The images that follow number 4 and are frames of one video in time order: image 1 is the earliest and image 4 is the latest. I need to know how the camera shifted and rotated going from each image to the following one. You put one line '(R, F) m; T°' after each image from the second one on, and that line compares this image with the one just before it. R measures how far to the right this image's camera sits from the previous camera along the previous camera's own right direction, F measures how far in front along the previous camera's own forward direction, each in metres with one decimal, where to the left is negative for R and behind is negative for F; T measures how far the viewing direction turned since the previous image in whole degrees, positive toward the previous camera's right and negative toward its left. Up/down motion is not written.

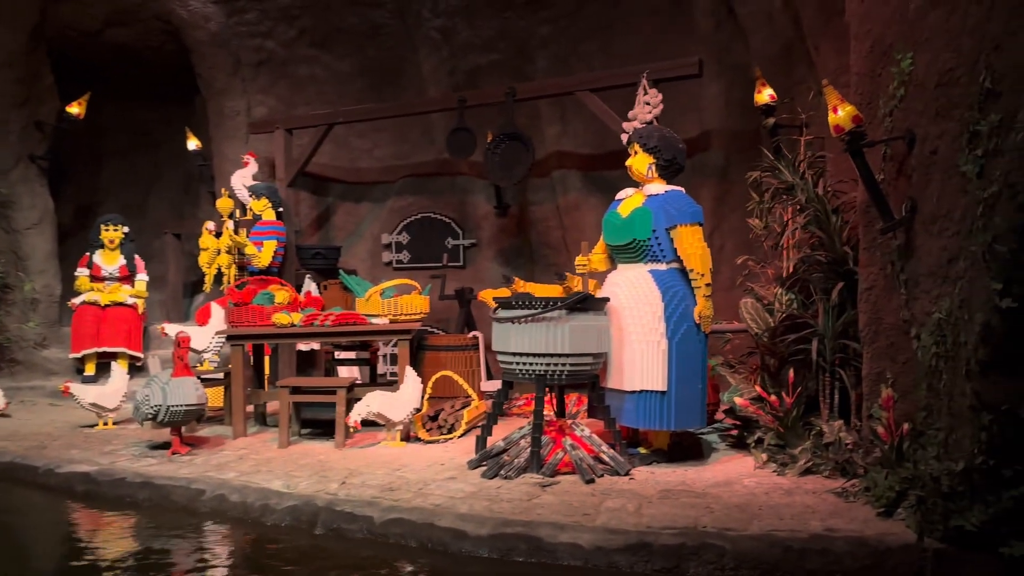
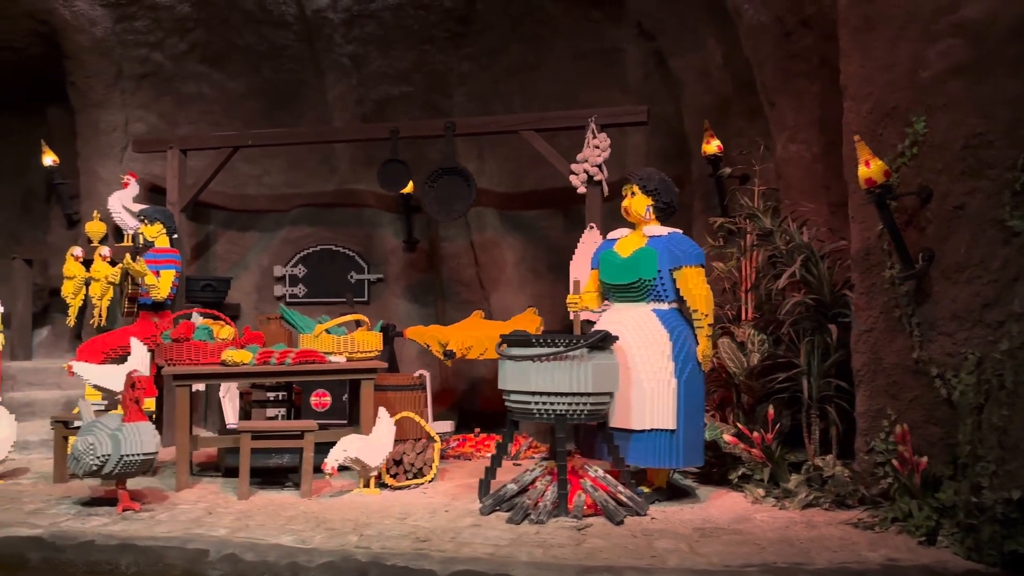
(-1.1, +0.2) m; +14°
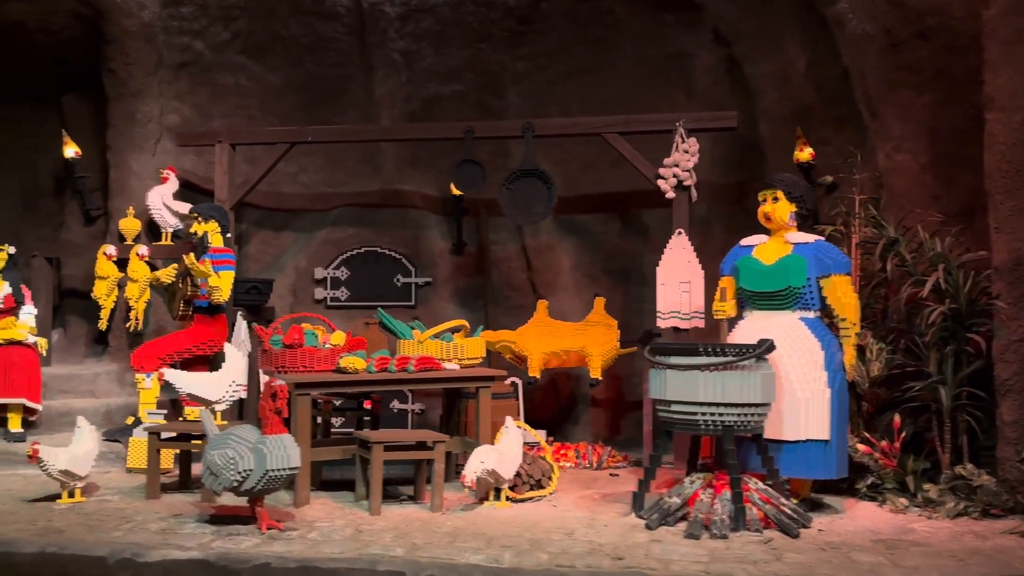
(-1.1, +0.2) m; +5°
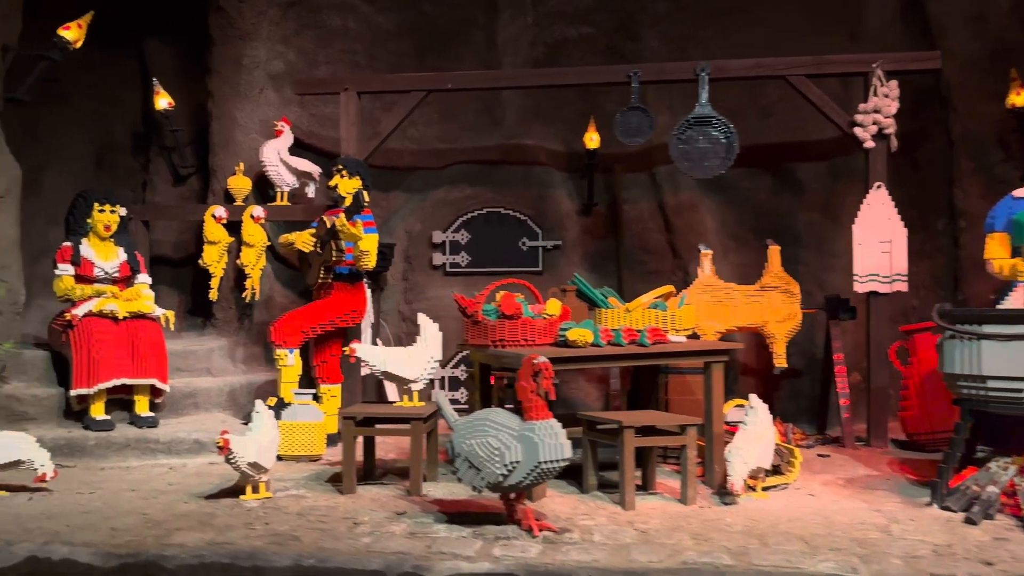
(-1.3, +0.6) m; +1°
